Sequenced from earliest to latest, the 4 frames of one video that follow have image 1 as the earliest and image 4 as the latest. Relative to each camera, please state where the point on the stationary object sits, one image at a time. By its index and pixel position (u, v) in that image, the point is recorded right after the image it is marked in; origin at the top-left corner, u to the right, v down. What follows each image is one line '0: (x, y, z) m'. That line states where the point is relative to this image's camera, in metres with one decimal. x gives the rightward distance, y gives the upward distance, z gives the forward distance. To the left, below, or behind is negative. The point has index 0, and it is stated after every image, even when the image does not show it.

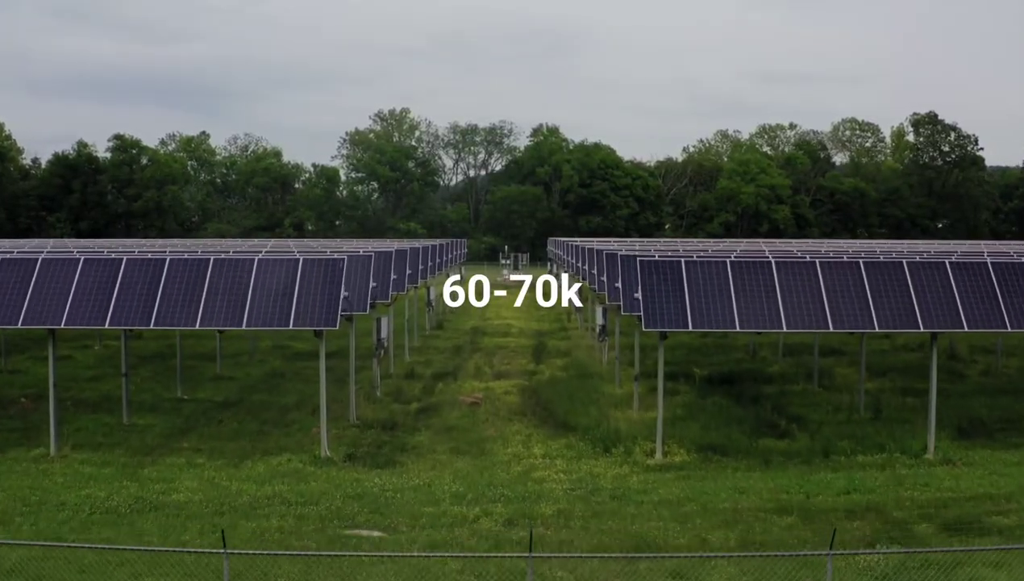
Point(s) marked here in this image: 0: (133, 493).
0: (-3.8, -2.0, +12.4) m
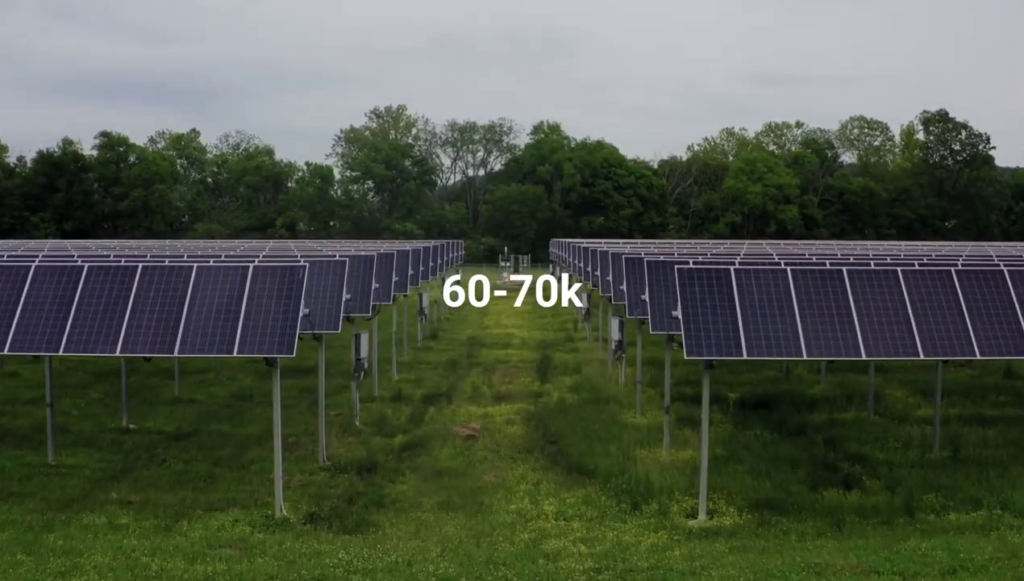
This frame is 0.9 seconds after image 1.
0: (-3.7, -2.2, +9.5) m
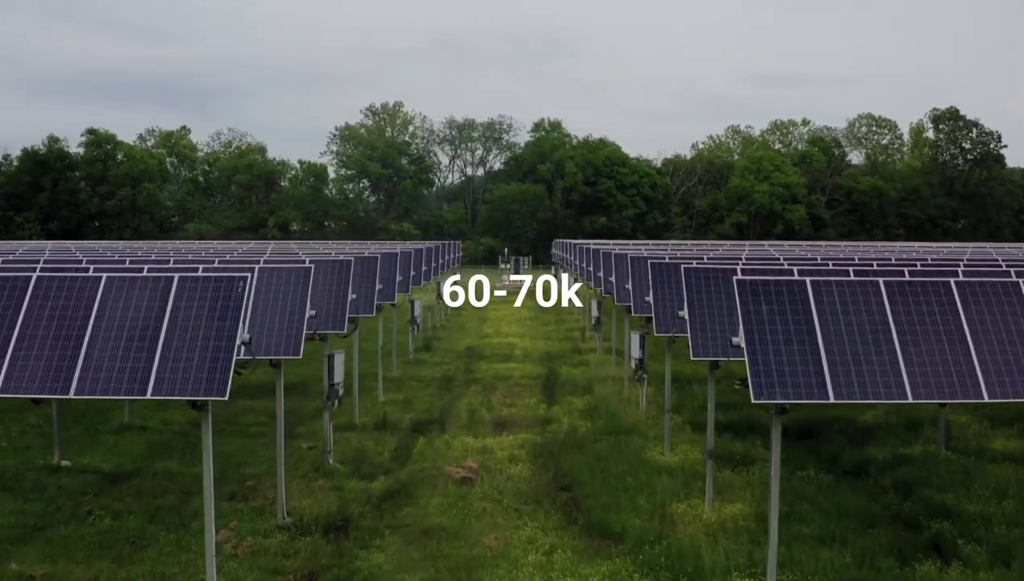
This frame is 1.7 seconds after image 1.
0: (-3.7, -2.3, +6.9) m
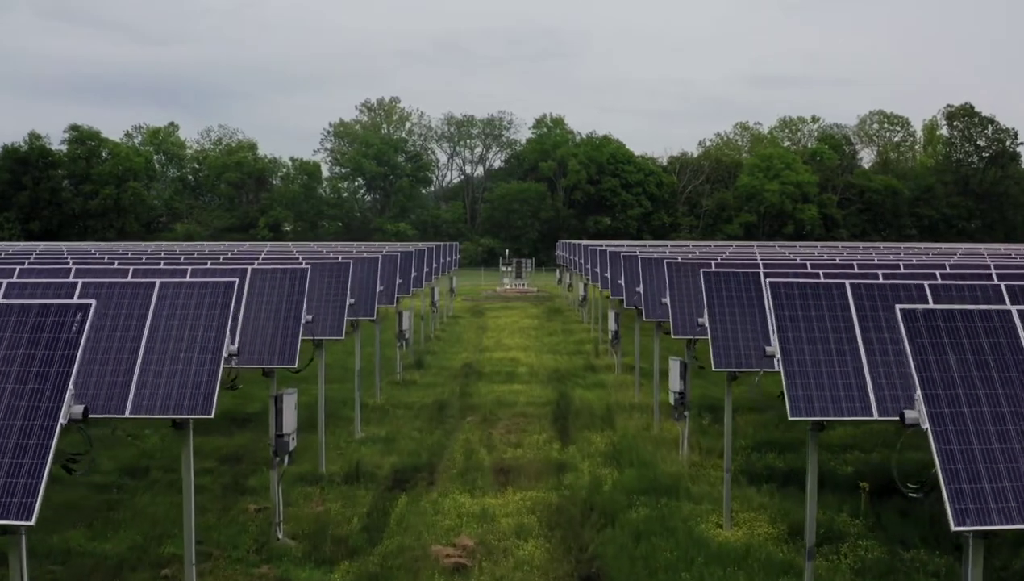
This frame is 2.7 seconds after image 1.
0: (-3.6, -2.4, +3.6) m
